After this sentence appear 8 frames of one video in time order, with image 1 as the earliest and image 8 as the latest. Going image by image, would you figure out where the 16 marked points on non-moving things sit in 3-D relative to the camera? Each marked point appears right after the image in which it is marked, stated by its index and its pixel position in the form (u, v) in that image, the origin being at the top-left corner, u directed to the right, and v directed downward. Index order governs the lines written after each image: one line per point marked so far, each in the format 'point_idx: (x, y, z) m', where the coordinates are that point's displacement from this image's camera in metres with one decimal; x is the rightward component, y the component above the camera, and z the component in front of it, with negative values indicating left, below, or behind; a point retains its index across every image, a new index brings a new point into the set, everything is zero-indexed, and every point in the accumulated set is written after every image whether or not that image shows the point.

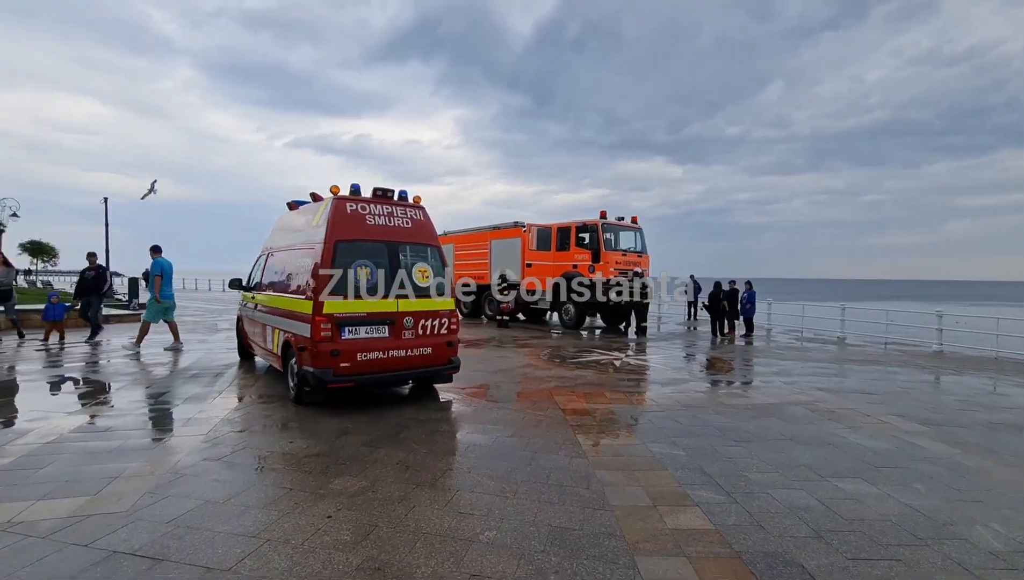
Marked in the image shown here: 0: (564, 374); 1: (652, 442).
0: (+0.9, -1.4, +8.3) m
1: (+1.4, -1.5, +4.9) m
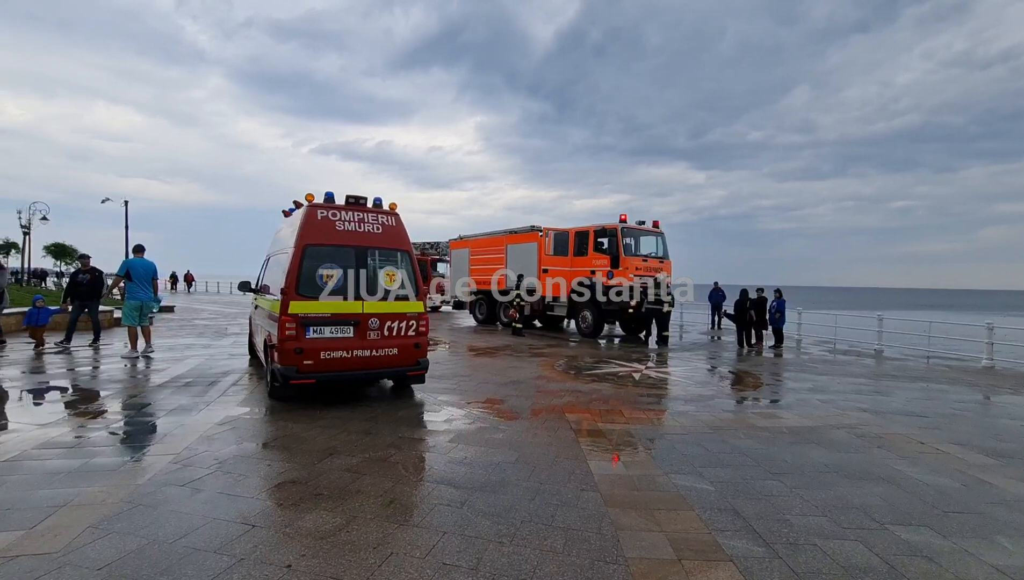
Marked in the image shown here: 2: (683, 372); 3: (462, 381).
0: (+1.0, -1.5, +7.7) m
1: (+1.4, -1.6, +4.3) m
2: (+3.3, -1.6, +9.6) m
3: (-0.8, -1.5, +7.9) m
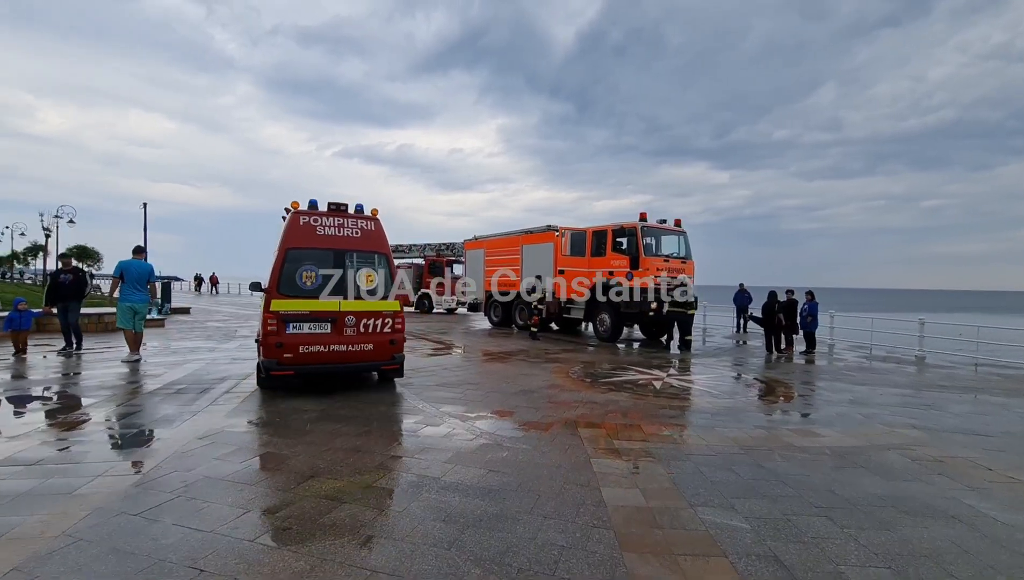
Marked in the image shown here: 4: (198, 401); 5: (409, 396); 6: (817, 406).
0: (+1.2, -1.6, +7.1) m
1: (+1.4, -1.6, +3.7) m
2: (+3.5, -1.6, +8.9) m
3: (-0.7, -1.5, +7.4) m
4: (-4.0, -1.4, +6.4) m
5: (-1.5, -1.5, +7.0) m
6: (+4.4, -1.7, +7.2) m
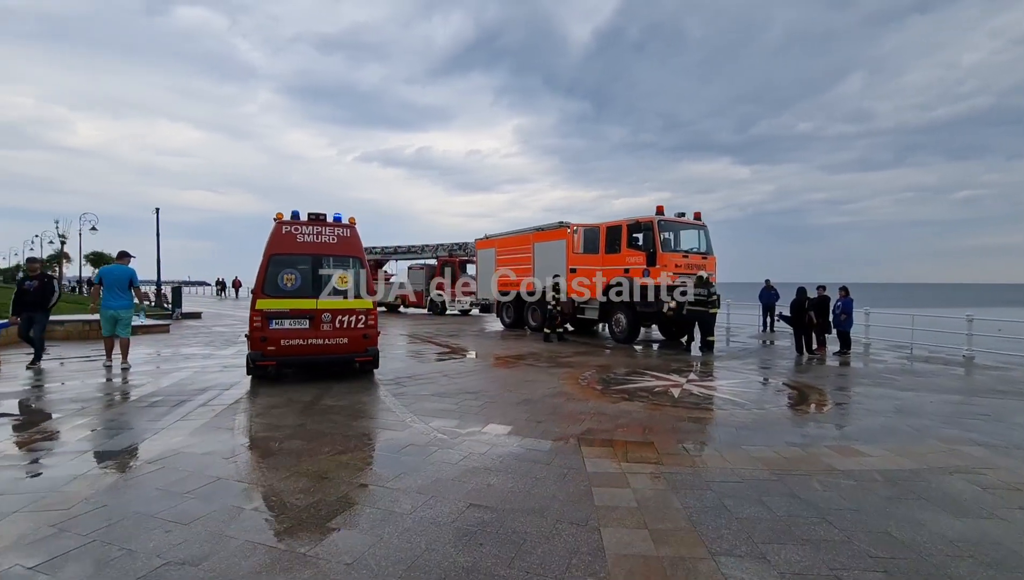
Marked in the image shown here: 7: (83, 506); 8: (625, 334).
0: (+1.2, -1.5, +6.4) m
1: (+1.3, -1.6, +3.0) m
2: (+3.6, -1.6, +8.1) m
3: (-0.7, -1.5, +6.8) m
4: (-4.1, -1.5, +6.0) m
5: (-1.4, -1.5, +6.4) m
6: (+4.4, -1.6, +6.4) m
7: (-3.0, -1.5, +3.5) m
8: (+3.0, -1.2, +13.2) m
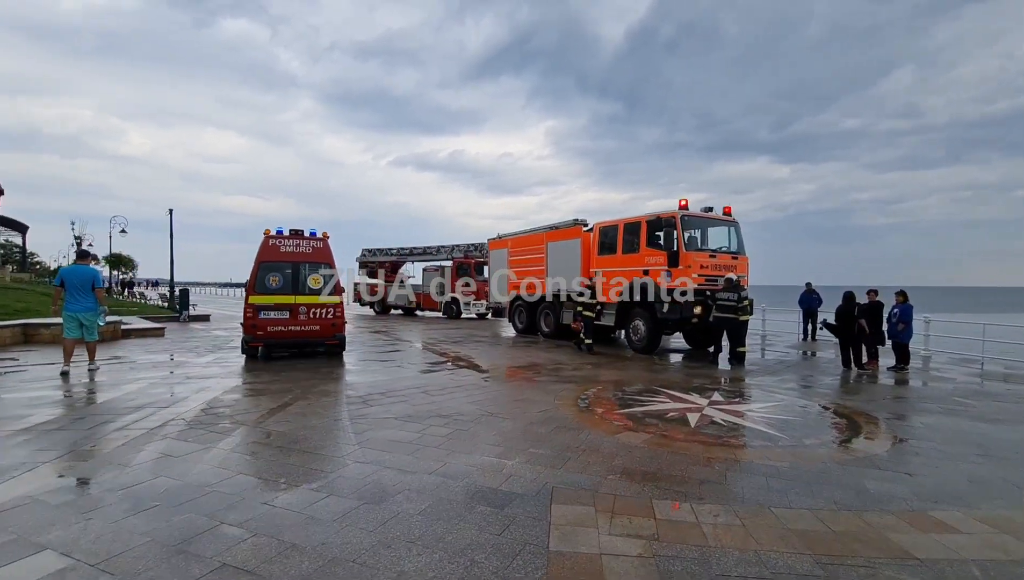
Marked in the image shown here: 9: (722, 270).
0: (+0.9, -1.6, +5.2) m
1: (+0.8, -1.6, +1.7) m
2: (+3.4, -1.6, +6.7) m
3: (-0.9, -1.5, +5.7) m
4: (-4.4, -1.5, +5.0) m
5: (-1.7, -1.5, +5.3) m
6: (+4.1, -1.7, +4.9) m
7: (-3.4, -1.5, +2.5) m
8: (+3.1, -1.3, +11.9) m
9: (+4.9, +0.5, +11.6) m
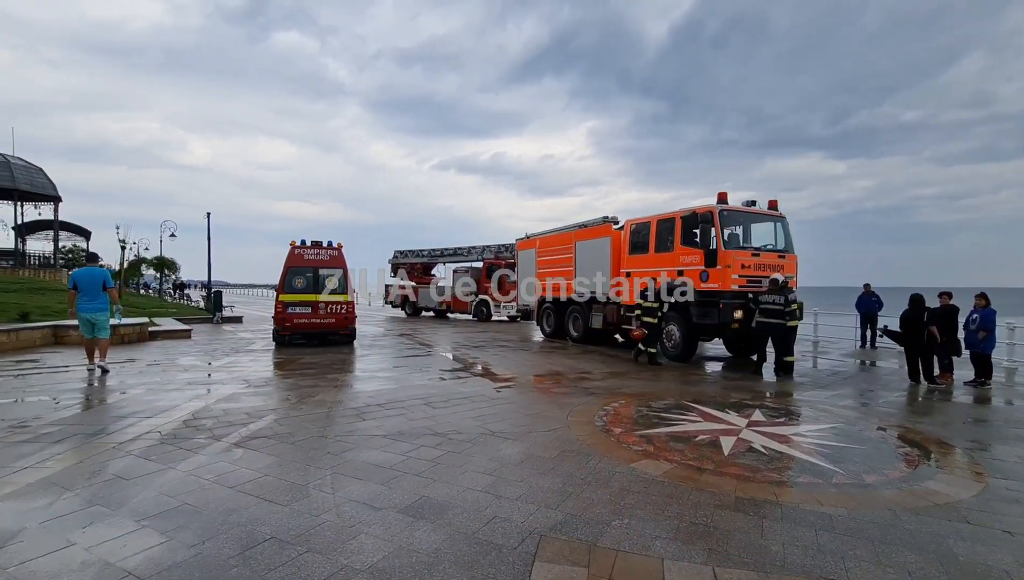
0: (+0.9, -1.6, +4.4) m
1: (+0.5, -1.6, +1.0) m
2: (+3.4, -1.7, +5.7) m
3: (-0.9, -1.6, +5.0) m
4: (-4.4, -1.5, +4.7) m
5: (-1.8, -1.6, +4.7) m
6: (+4.0, -1.7, +3.9) m
7: (-3.7, -1.6, +2.1) m
8: (+3.6, -1.3, +10.9) m
9: (+5.4, +0.4, +10.5) m
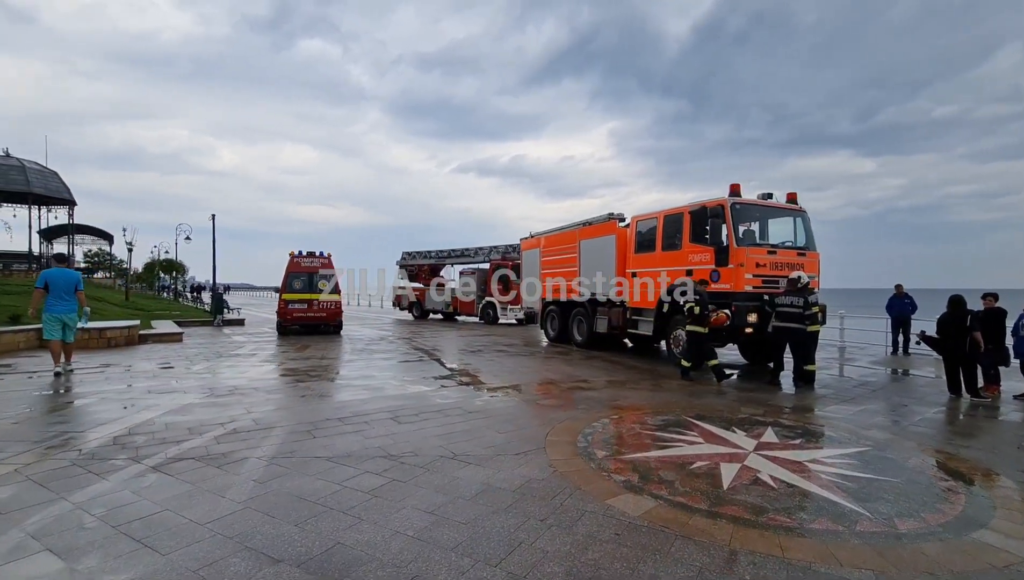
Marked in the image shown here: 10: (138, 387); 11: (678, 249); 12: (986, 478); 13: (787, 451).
0: (+0.5, -1.6, +3.6) m
1: (-0.1, -1.6, +0.2) m
2: (+3.1, -1.7, +4.9) m
3: (-1.3, -1.6, +4.3) m
4: (-4.8, -1.6, +4.1) m
5: (-2.1, -1.6, +4.0) m
6: (+3.6, -1.7, +3.0) m
7: (-4.2, -1.6, +1.5) m
8: (+3.5, -1.3, +10.0) m
9: (+5.2, +0.4, +9.5) m
10: (-6.0, -1.5, +8.1) m
11: (+3.5, +0.9, +10.5) m
12: (+4.4, -1.7, +4.6) m
13: (+2.8, -1.7, +5.2) m
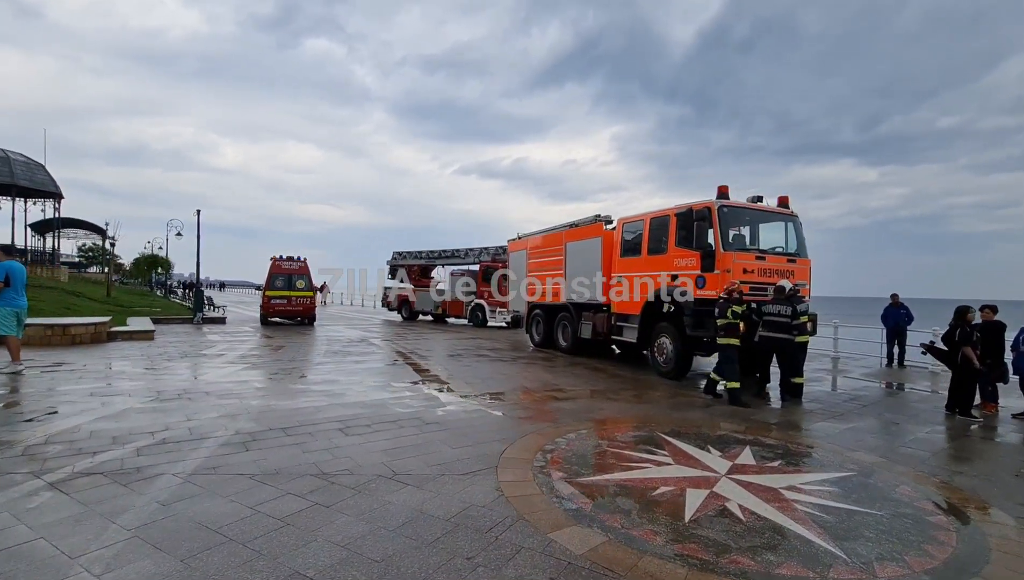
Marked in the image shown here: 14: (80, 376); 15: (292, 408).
0: (0.0, -1.6, +3.2) m
1: (-0.5, -1.6, -0.3) m
2: (+2.6, -1.7, +4.4) m
3: (-1.7, -1.6, +3.9) m
4: (-5.2, -1.5, +3.7) m
5: (-2.6, -1.6, +3.6) m
6: (+3.1, -1.8, +2.5) m
7: (-4.6, -1.5, +1.0) m
8: (+3.0, -1.4, +9.5) m
9: (+4.8, +0.3, +9.1) m
10: (-6.5, -1.5, +7.6) m
11: (+3.1, +0.7, +10.1) m
12: (+3.9, -1.8, +4.1) m
13: (+2.4, -1.7, +4.7) m
14: (-7.3, -1.5, +8.6) m
15: (-2.9, -1.6, +6.7) m
